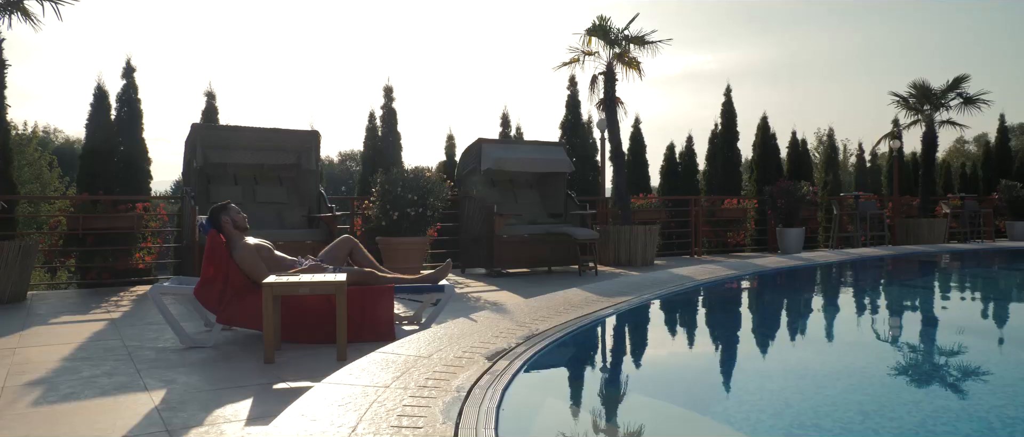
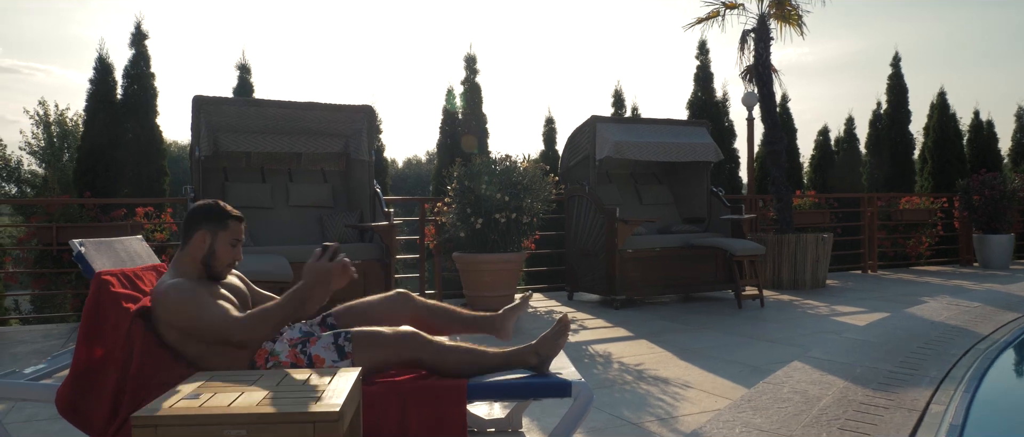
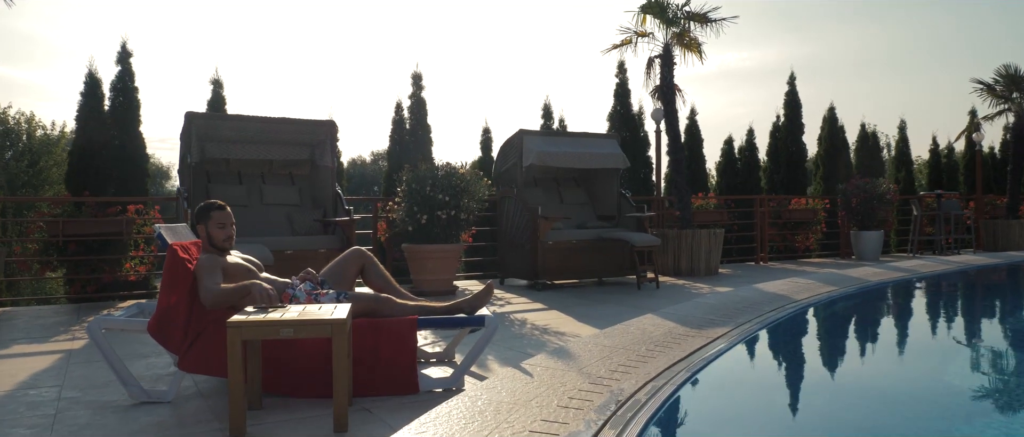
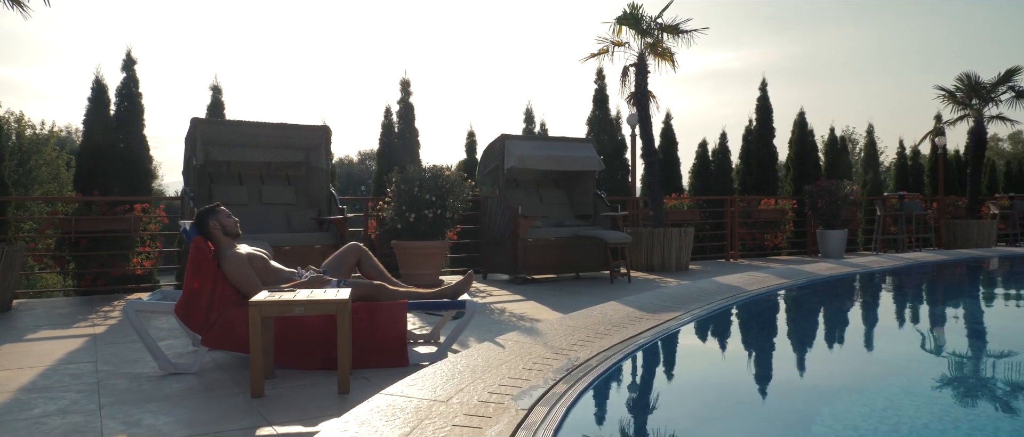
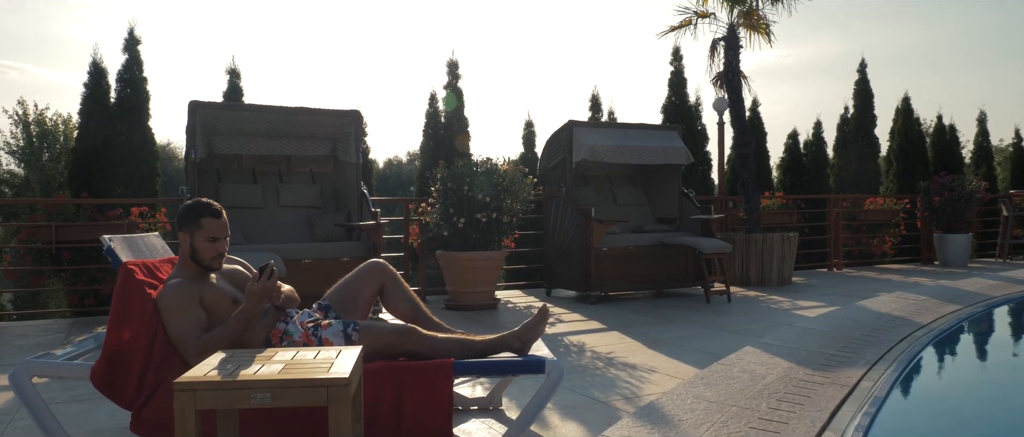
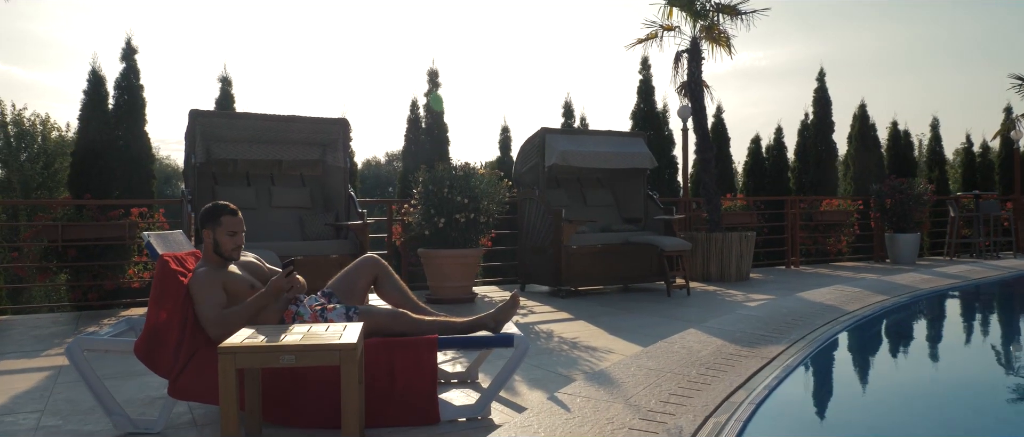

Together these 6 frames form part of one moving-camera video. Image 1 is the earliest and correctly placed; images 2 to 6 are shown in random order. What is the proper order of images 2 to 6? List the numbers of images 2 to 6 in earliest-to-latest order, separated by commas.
4, 3, 6, 5, 2
